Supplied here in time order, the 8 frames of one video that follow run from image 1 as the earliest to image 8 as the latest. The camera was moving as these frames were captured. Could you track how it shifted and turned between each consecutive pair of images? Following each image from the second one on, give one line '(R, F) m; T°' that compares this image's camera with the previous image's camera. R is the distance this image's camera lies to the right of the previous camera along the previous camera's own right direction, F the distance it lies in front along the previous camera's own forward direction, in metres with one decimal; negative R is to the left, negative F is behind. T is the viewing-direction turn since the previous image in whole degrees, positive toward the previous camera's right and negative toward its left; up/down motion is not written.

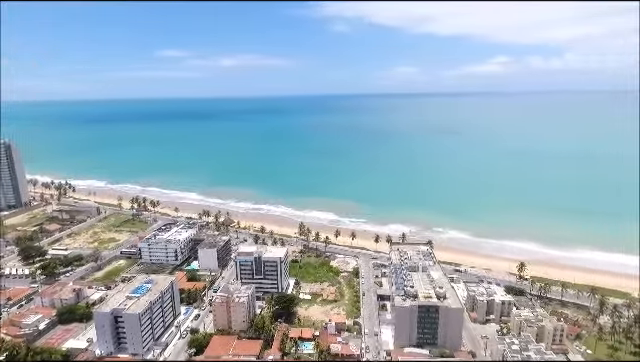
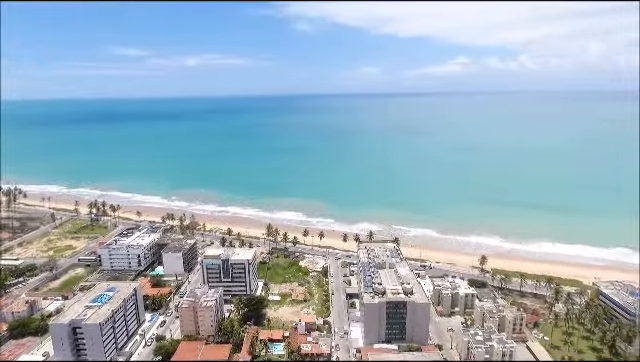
(+0.9, 0.0) m; +5°
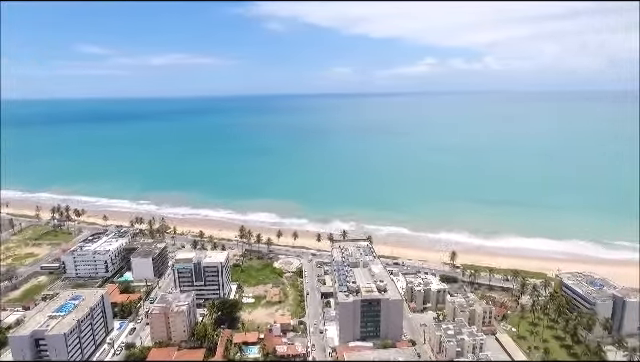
(+1.0, +0.3) m; +4°
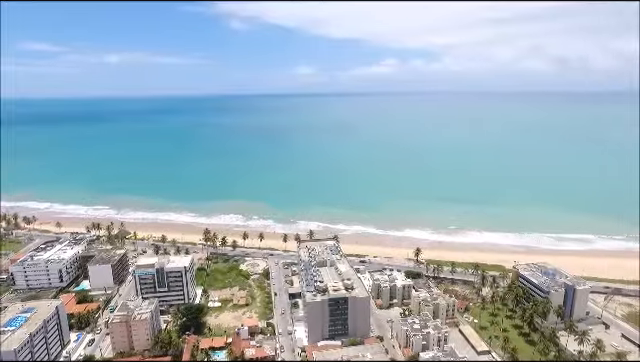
(+1.6, +0.5) m; +5°
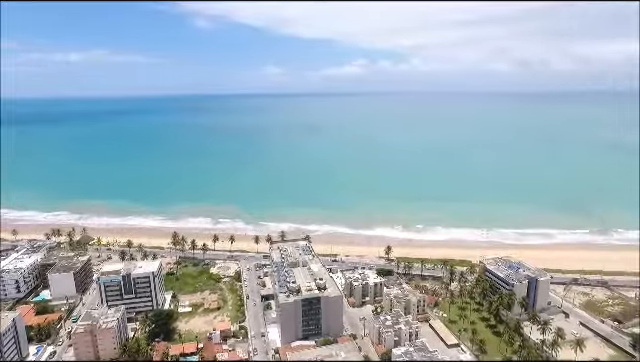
(+1.3, +0.4) m; +4°
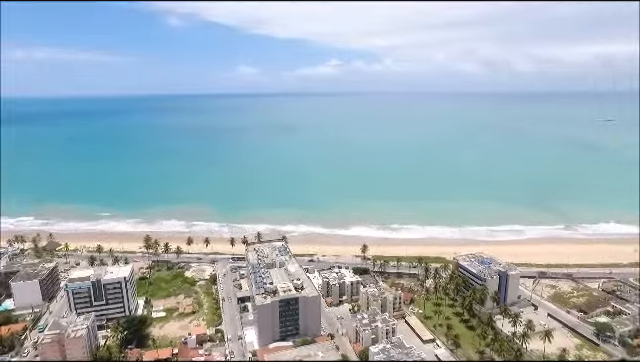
(+0.3, +0.7) m; +4°
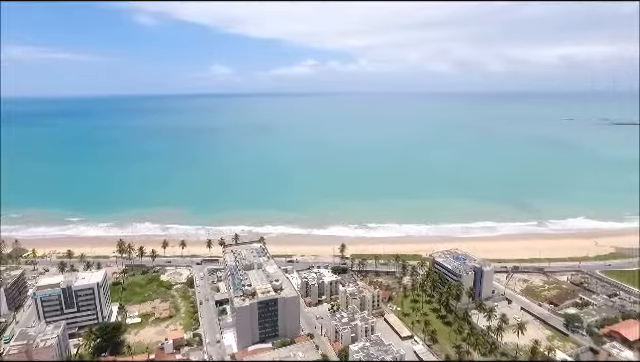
(+0.4, +0.6) m; +3°
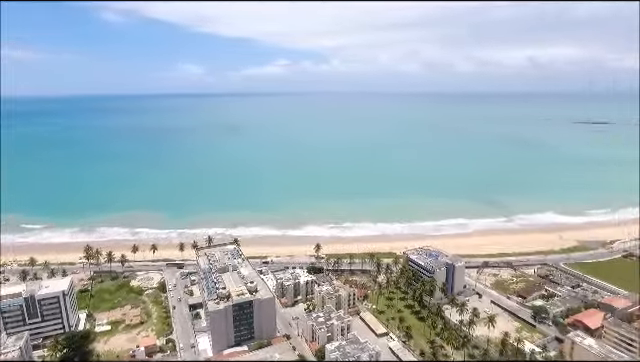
(+0.5, +0.5) m; +4°
